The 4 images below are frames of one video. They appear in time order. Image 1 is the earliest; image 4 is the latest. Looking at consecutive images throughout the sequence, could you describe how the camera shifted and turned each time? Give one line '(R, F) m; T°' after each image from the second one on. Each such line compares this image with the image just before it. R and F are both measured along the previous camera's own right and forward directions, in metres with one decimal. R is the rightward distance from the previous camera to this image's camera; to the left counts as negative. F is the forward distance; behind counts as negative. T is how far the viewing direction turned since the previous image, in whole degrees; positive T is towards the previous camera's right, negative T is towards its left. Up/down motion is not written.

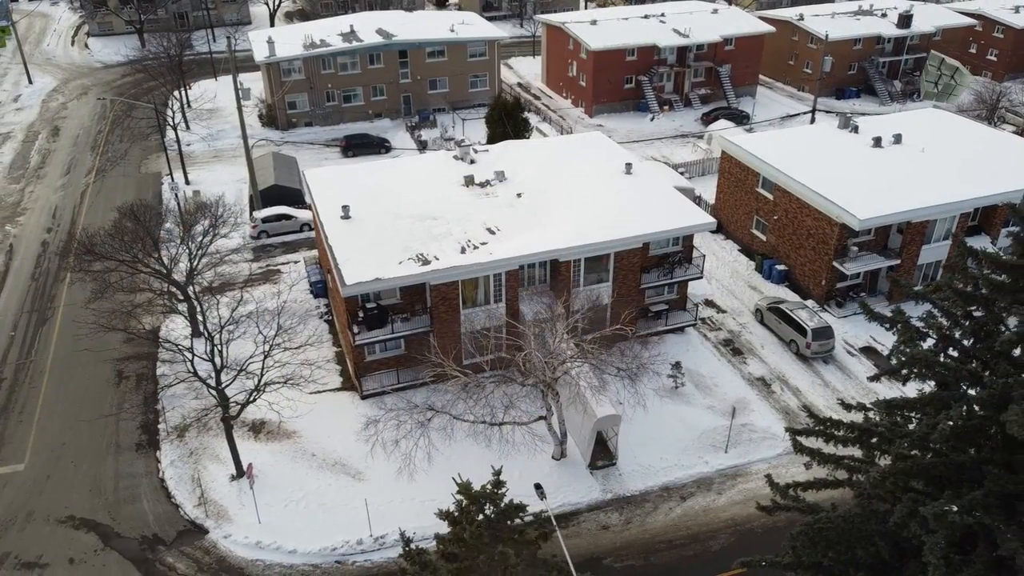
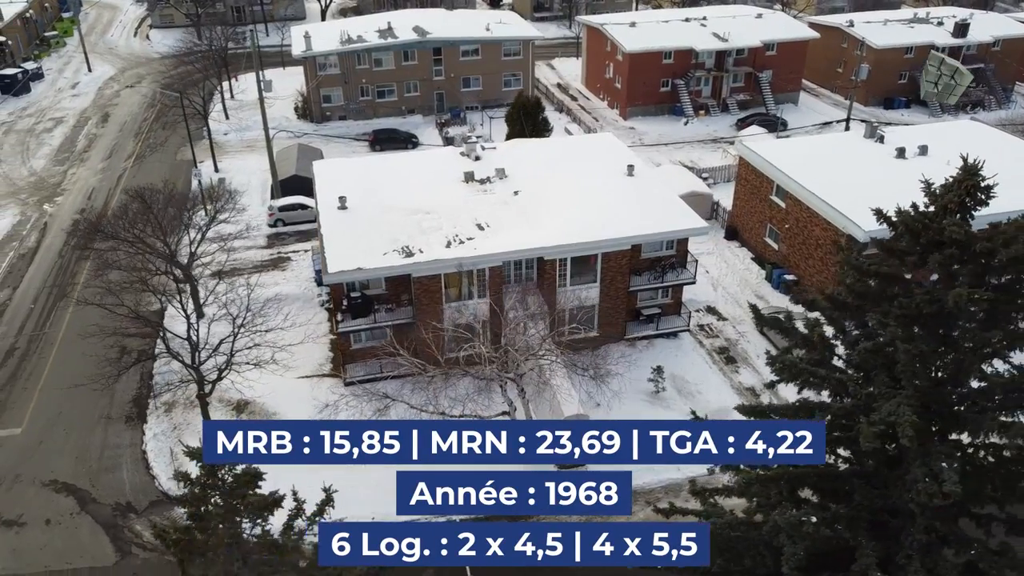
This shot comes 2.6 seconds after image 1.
(+2.5, -0.1) m; -4°
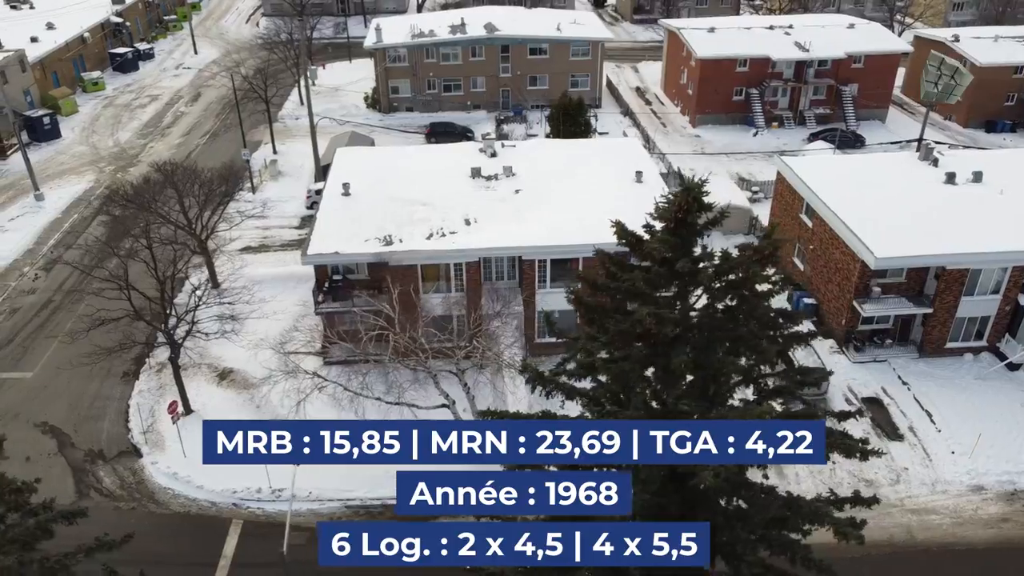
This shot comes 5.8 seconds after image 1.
(+4.5, +0.2) m; -8°
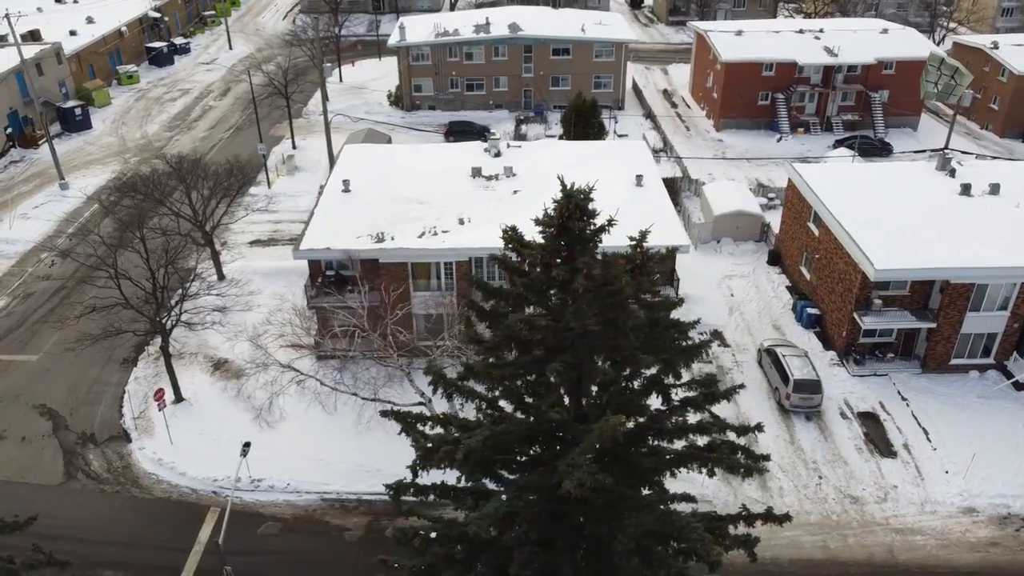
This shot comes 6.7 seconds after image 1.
(+1.7, 0.0) m; -3°
